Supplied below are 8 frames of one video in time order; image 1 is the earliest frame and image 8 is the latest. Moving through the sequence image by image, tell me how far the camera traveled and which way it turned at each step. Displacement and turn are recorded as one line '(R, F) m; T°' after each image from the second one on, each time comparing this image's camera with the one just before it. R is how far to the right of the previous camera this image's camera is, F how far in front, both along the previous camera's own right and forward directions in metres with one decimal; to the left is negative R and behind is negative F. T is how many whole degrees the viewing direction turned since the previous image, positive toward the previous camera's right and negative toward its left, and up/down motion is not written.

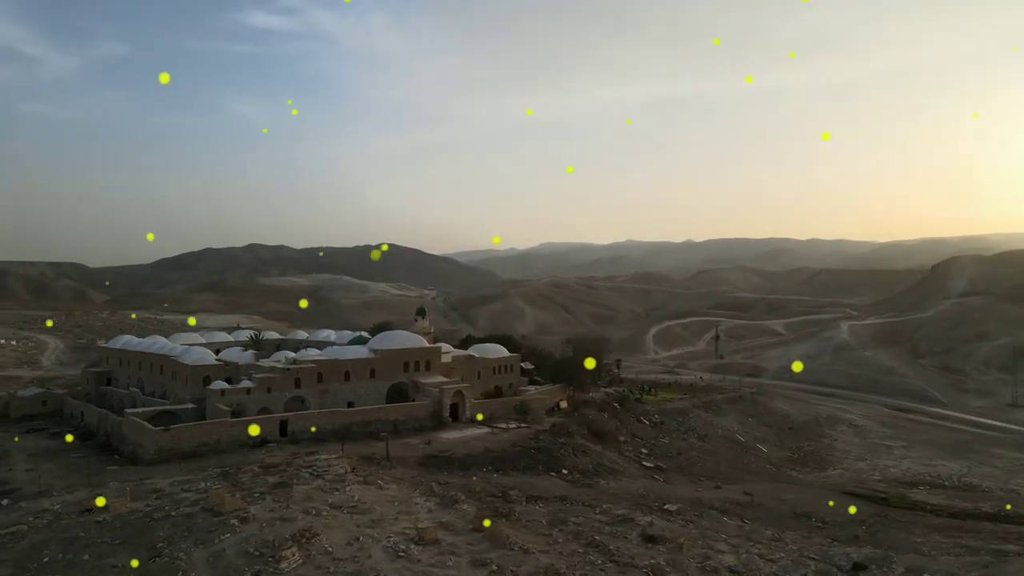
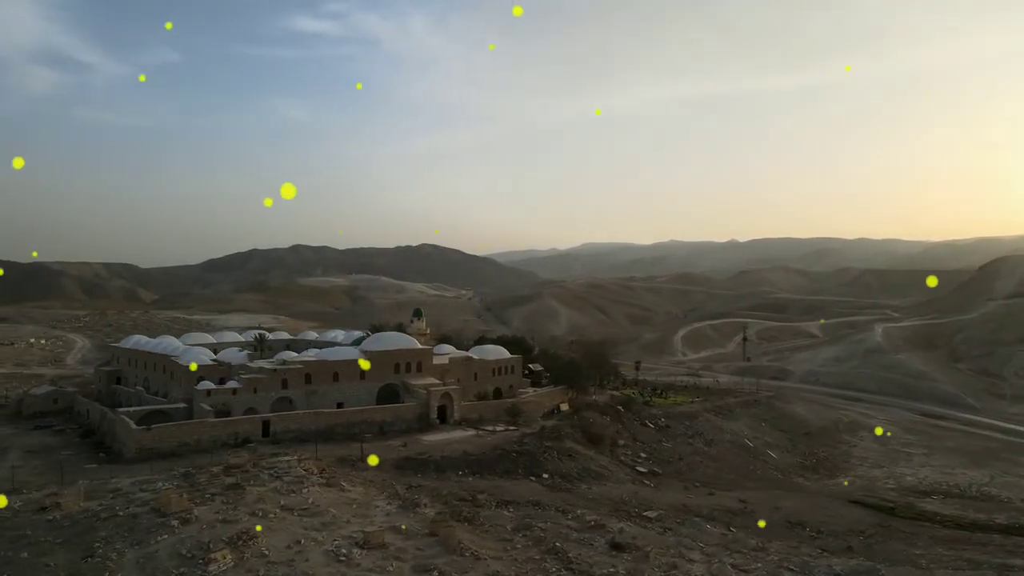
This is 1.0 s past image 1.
(+1.5, +0.3) m; -3°
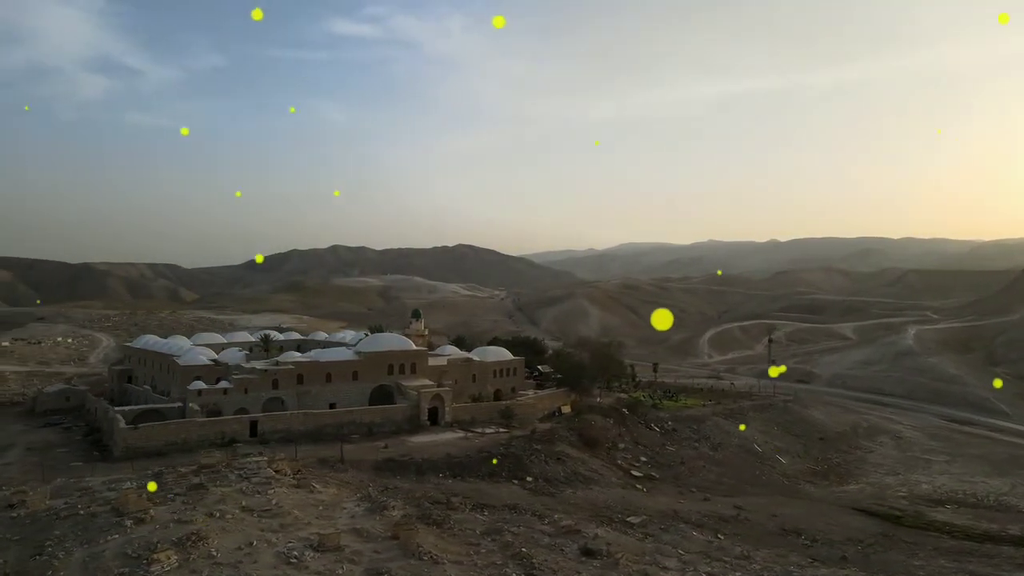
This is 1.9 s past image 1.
(+1.2, +0.2) m; -2°
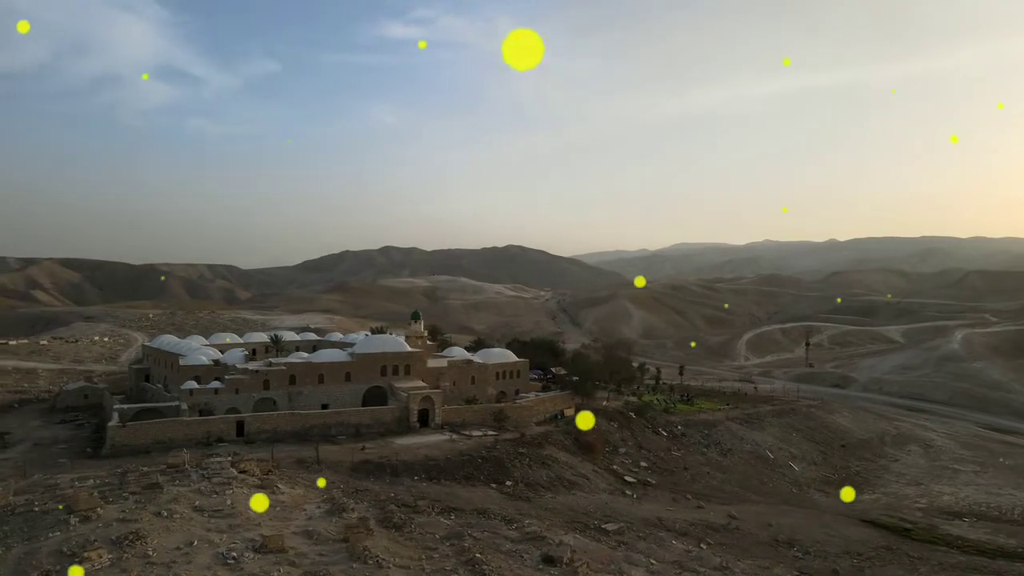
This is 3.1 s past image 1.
(+1.7, +0.2) m; -3°
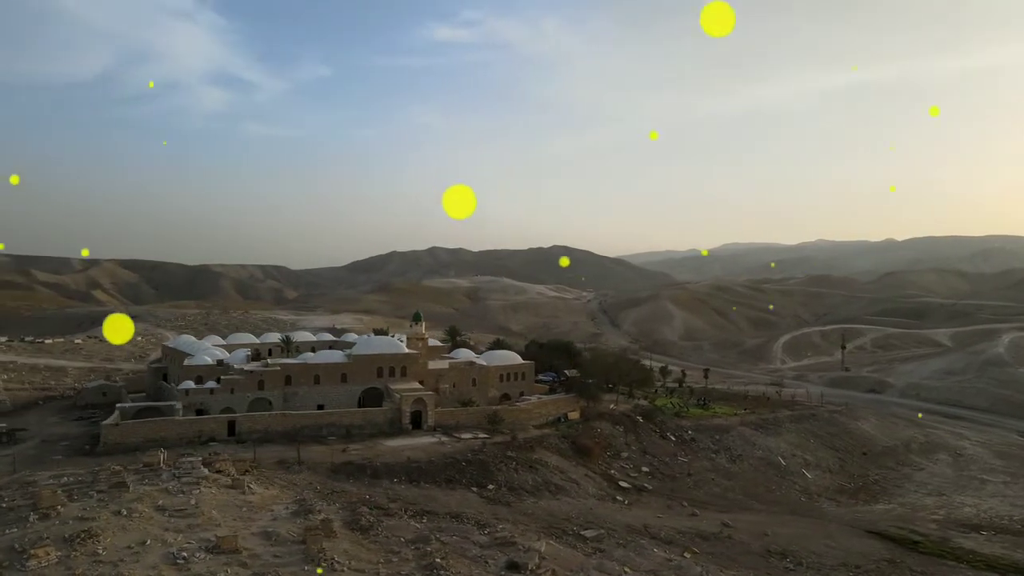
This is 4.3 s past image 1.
(+1.5, +0.2) m; -3°
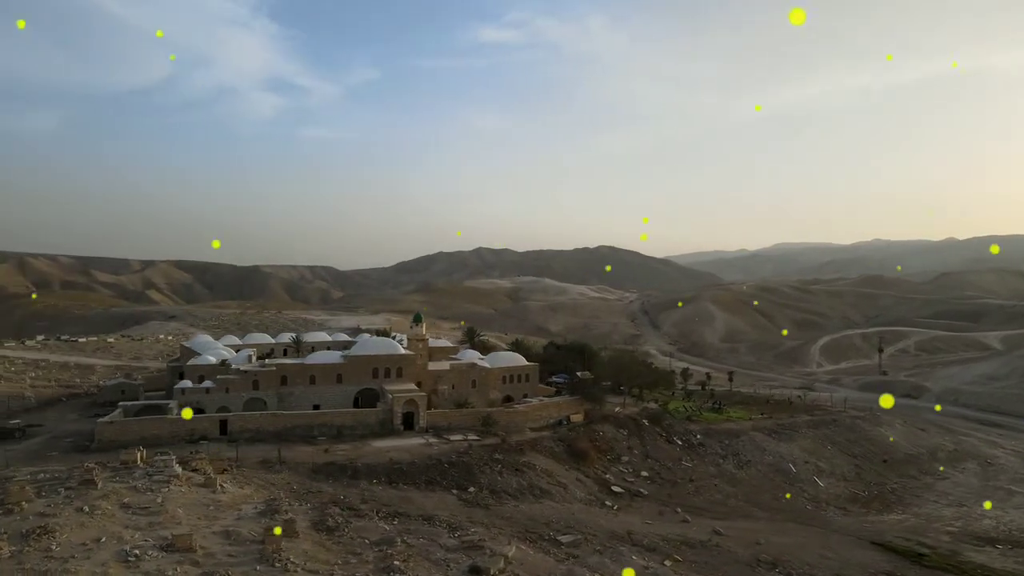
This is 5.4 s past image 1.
(+1.5, +0.2) m; -3°
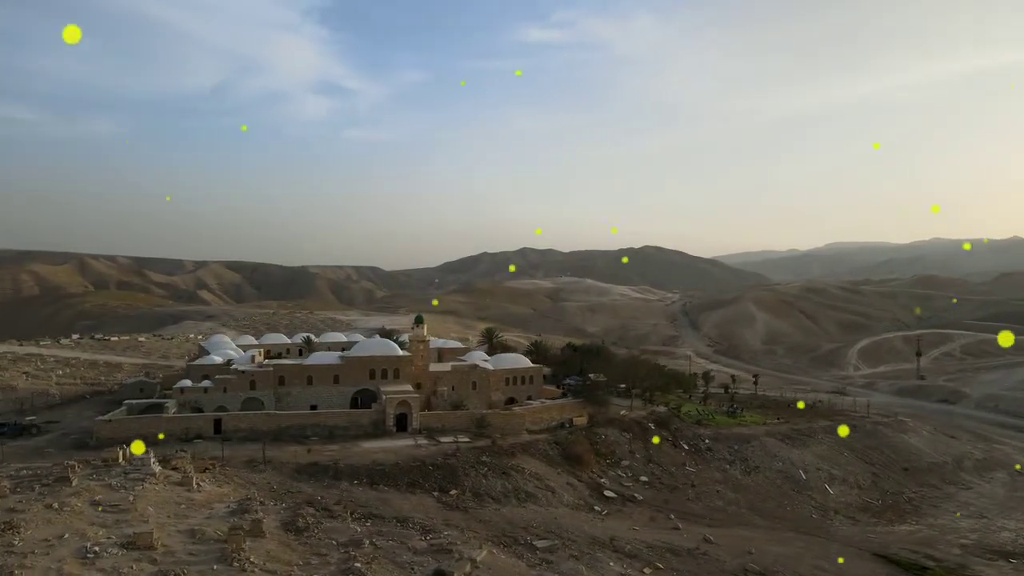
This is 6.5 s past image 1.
(+1.4, +0.1) m; -3°
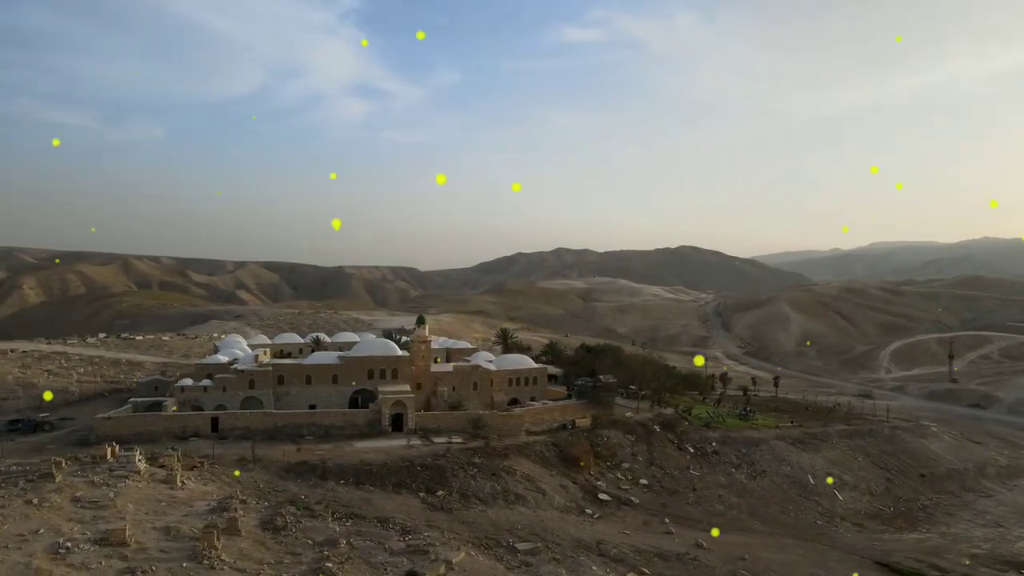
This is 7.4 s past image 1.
(+1.1, +0.1) m; -2°
